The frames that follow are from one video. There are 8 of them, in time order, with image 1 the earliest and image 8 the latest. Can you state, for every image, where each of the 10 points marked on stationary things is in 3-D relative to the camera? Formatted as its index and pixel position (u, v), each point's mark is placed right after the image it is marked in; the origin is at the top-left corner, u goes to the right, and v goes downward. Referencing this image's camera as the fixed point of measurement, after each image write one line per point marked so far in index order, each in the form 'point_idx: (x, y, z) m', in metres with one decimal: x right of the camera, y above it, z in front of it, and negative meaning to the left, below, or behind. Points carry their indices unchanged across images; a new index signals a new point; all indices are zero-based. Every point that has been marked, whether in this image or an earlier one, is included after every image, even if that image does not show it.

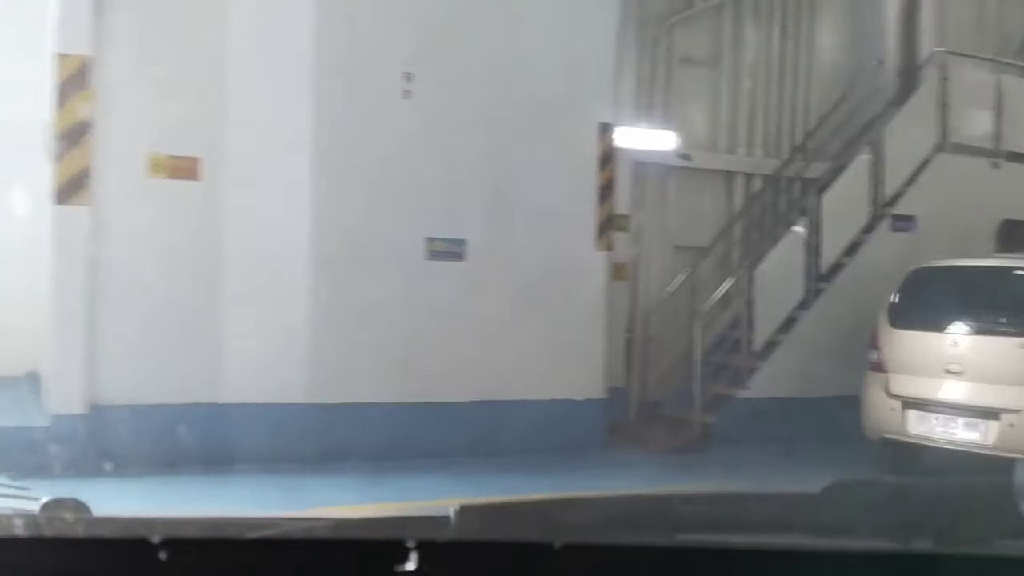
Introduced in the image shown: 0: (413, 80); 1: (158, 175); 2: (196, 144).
0: (-0.5, +1.0, +4.4) m
1: (-1.5, +0.5, +4.1) m
2: (-1.4, +0.6, +4.2) m
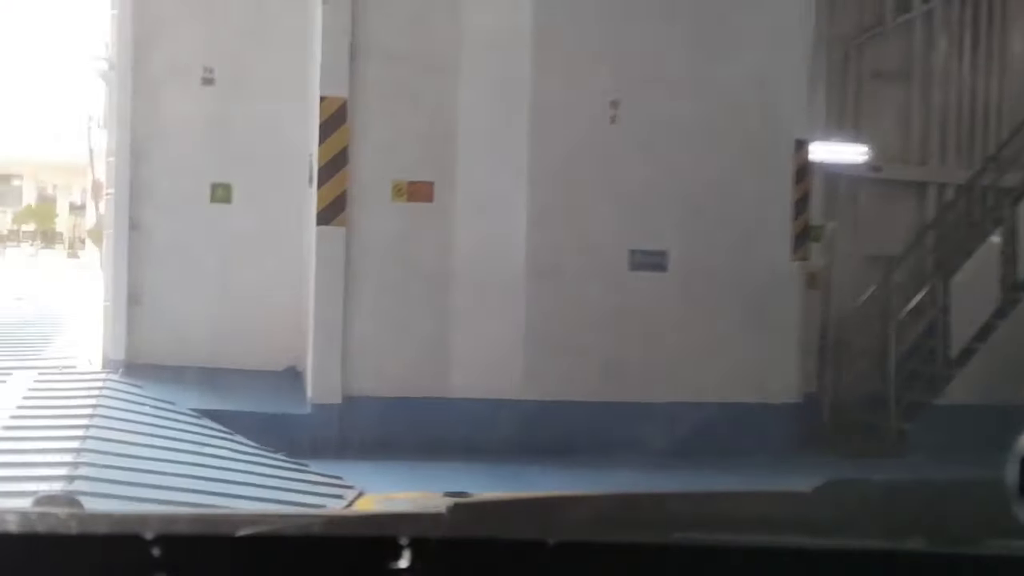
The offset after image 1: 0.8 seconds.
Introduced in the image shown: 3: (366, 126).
0: (+0.5, +0.9, +4.9) m
1: (-0.6, +0.5, +4.8) m
2: (-0.4, +0.6, +4.8) m
3: (-0.7, +0.8, +4.8) m
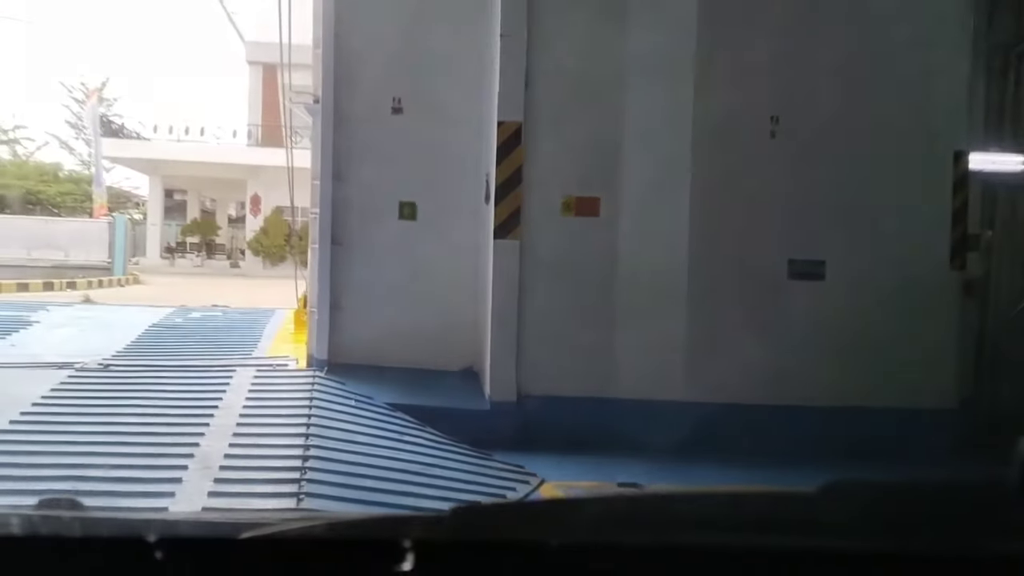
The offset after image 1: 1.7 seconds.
0: (+1.4, +0.9, +5.1) m
1: (+0.3, +0.4, +5.2) m
2: (+0.5, +0.6, +5.2) m
3: (+0.1, +0.8, +5.2) m
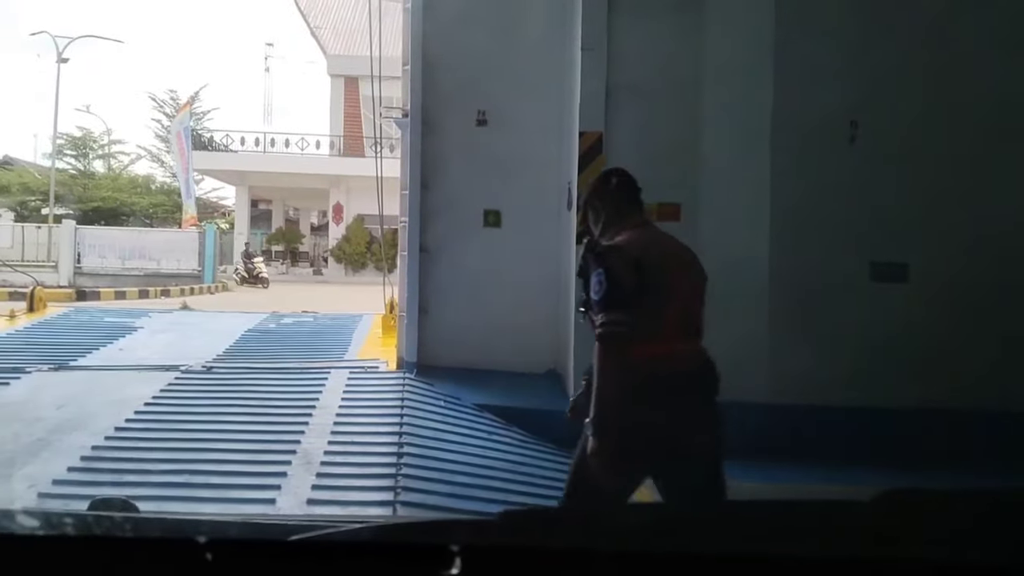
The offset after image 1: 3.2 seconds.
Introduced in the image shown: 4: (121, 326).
0: (+1.9, +0.9, +5.2) m
1: (+0.8, +0.4, +5.3) m
2: (+0.9, +0.5, +5.3) m
3: (+0.6, +0.7, +5.3) m
4: (-3.2, -0.3, +7.8) m
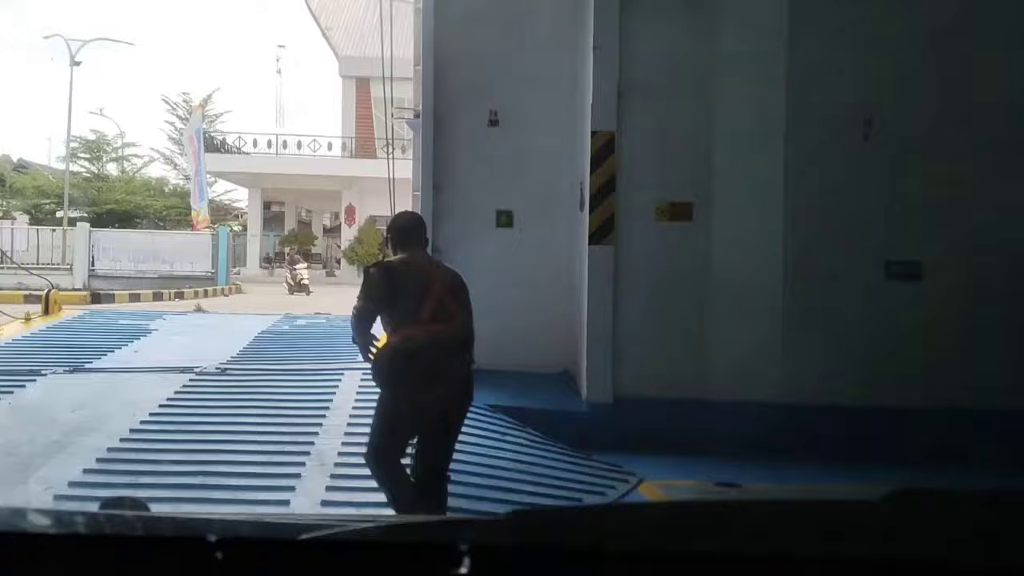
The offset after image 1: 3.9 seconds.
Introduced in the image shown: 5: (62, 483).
0: (+1.9, +0.9, +5.1) m
1: (+0.8, +0.4, +5.3) m
2: (+1.0, +0.5, +5.3) m
3: (+0.7, +0.7, +5.3) m
4: (-3.1, -0.3, +7.9) m
5: (-1.7, -0.8, +3.7) m
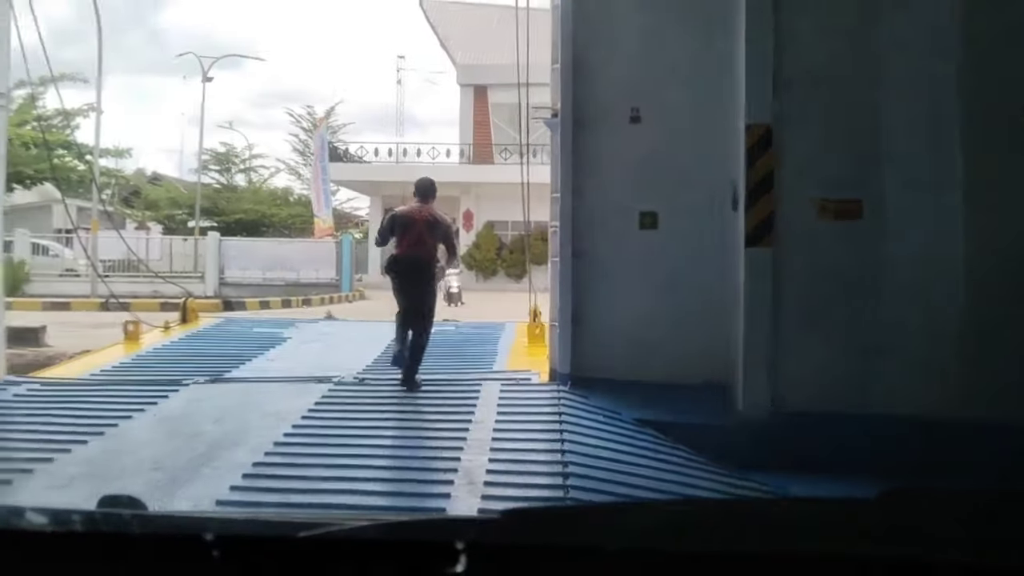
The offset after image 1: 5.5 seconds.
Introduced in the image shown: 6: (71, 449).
0: (+2.7, +0.9, +4.6) m
1: (+1.6, +0.4, +4.9) m
2: (+1.8, +0.5, +4.9) m
3: (+1.4, +0.7, +4.9) m
4: (-2.0, -0.4, +7.9) m
5: (-1.1, -0.8, +3.6) m
6: (-1.9, -0.7, +4.2) m
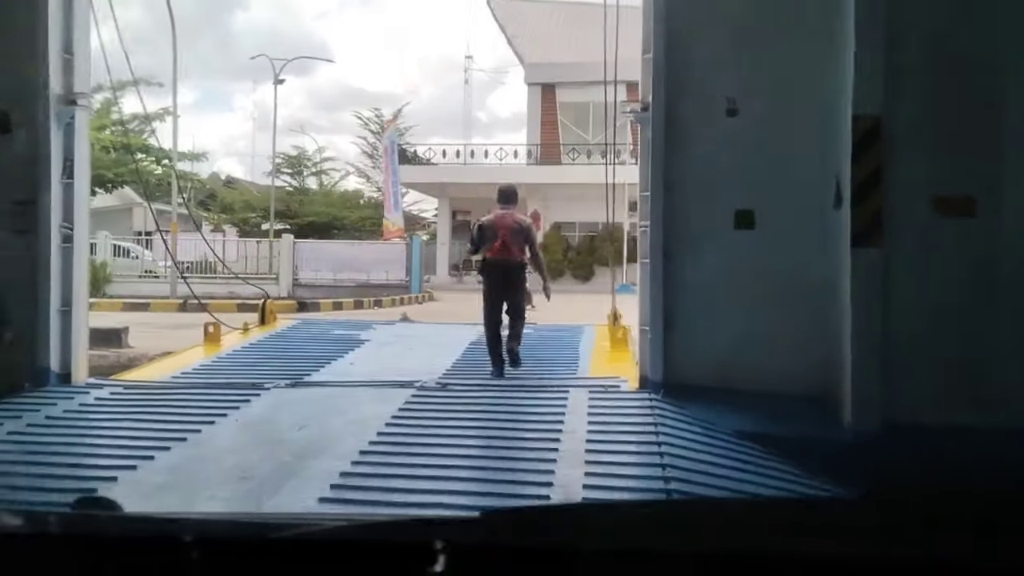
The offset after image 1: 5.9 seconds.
0: (+3.1, +0.8, +4.2) m
1: (+2.1, +0.4, +4.6) m
2: (+2.2, +0.5, +4.5) m
3: (+1.9, +0.7, +4.6) m
4: (-1.3, -0.4, +7.8) m
5: (-0.8, -0.8, +3.5) m
6: (-1.5, -0.7, +4.1) m
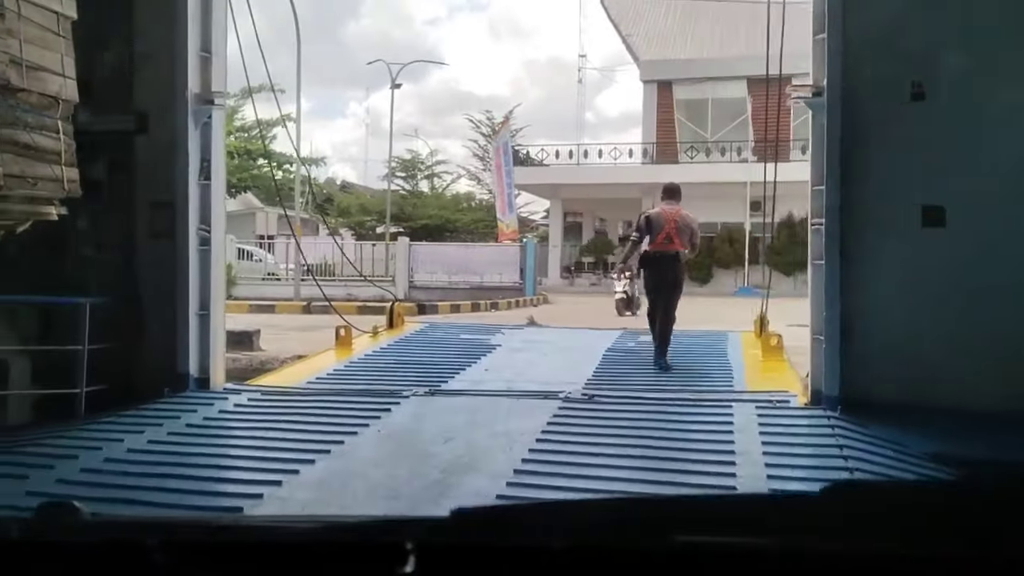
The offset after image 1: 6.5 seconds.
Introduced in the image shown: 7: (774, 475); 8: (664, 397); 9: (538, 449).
0: (+3.7, +0.8, +3.5) m
1: (+2.8, +0.3, +4.0) m
2: (+2.9, +0.5, +3.9) m
3: (+2.6, +0.7, +4.0) m
4: (-0.3, -0.4, +7.5) m
5: (-0.2, -0.8, +3.1) m
6: (-0.9, -0.7, +3.9) m
7: (+1.0, -0.8, +3.8) m
8: (+0.8, -0.6, +5.1) m
9: (+0.1, -0.7, +4.2) m
